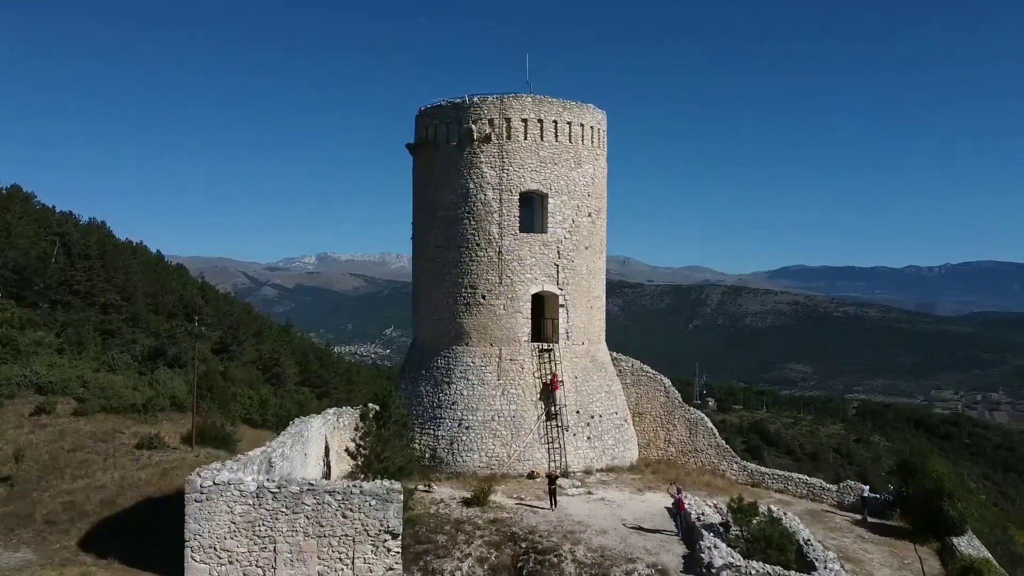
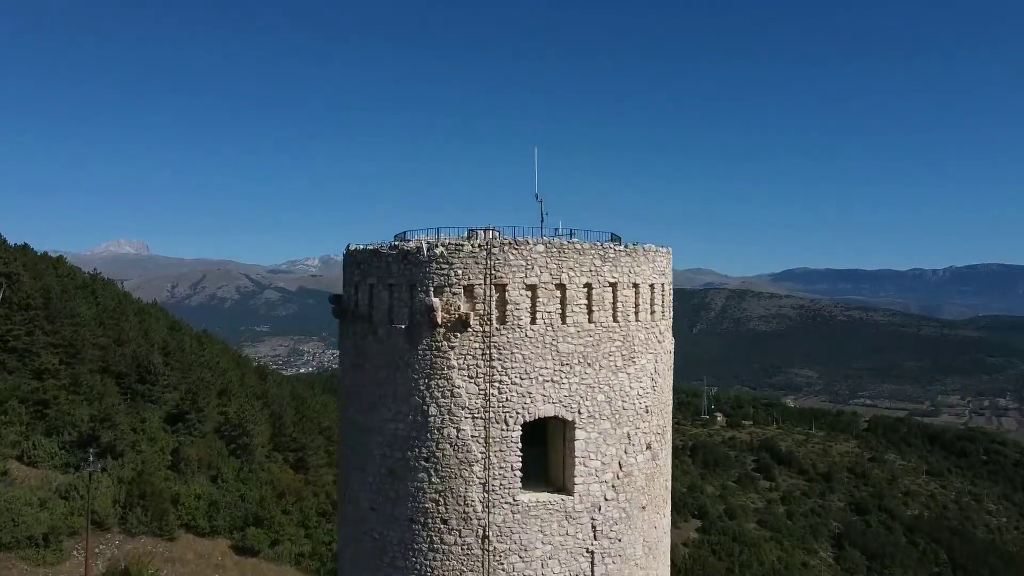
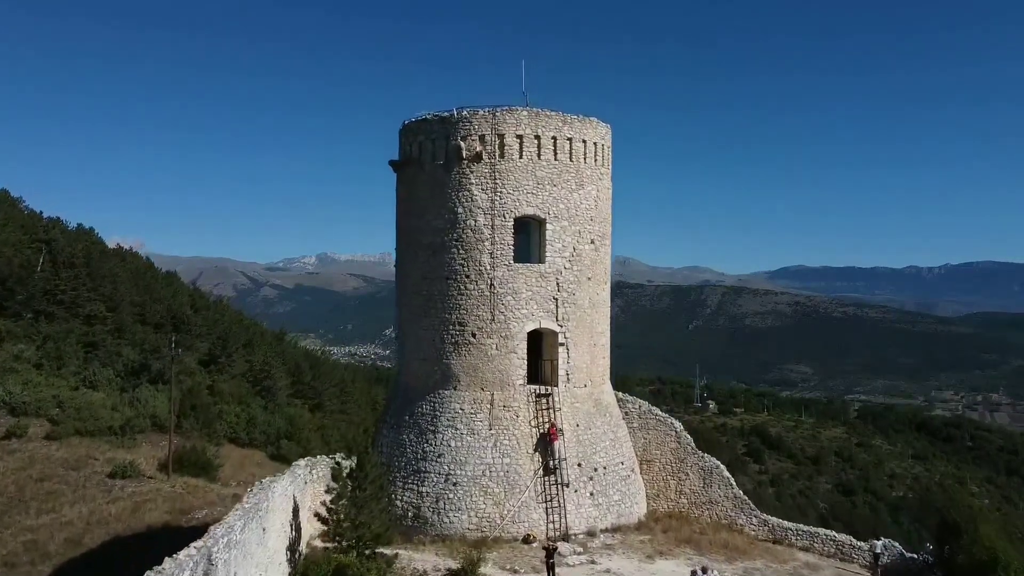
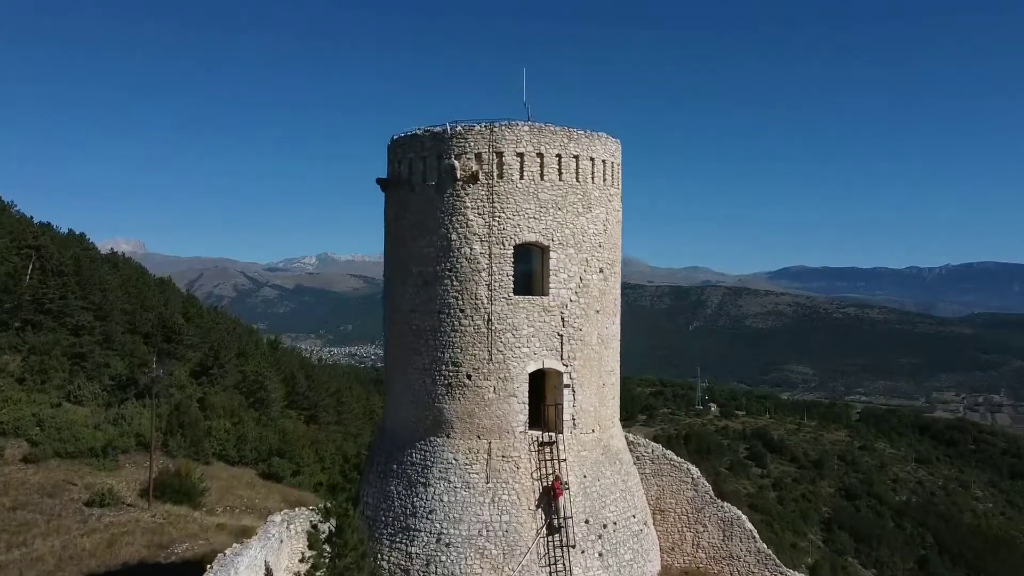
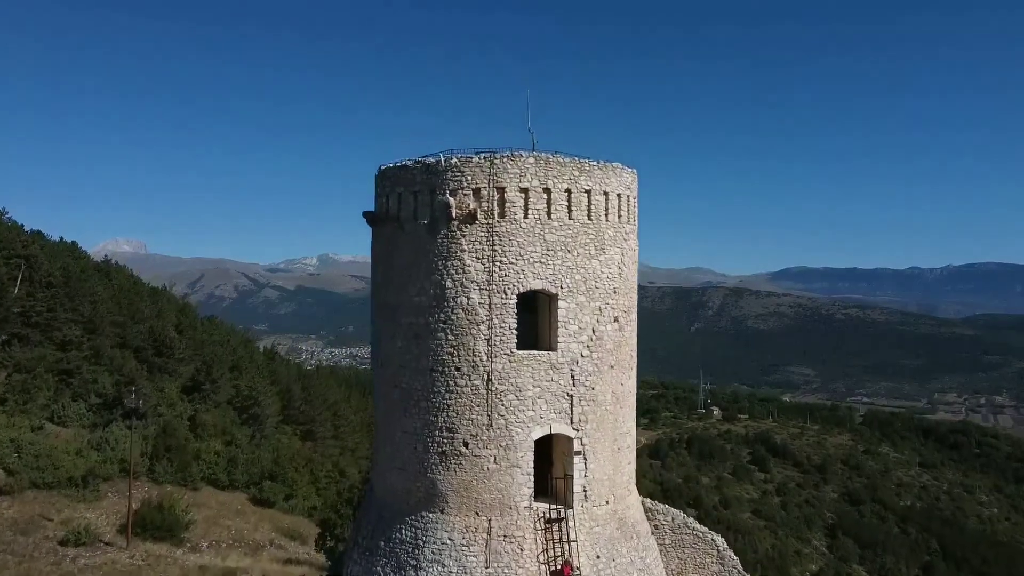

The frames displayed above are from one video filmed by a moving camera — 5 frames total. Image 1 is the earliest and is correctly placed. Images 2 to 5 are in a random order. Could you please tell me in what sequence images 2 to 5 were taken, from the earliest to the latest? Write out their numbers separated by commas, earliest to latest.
3, 4, 5, 2
